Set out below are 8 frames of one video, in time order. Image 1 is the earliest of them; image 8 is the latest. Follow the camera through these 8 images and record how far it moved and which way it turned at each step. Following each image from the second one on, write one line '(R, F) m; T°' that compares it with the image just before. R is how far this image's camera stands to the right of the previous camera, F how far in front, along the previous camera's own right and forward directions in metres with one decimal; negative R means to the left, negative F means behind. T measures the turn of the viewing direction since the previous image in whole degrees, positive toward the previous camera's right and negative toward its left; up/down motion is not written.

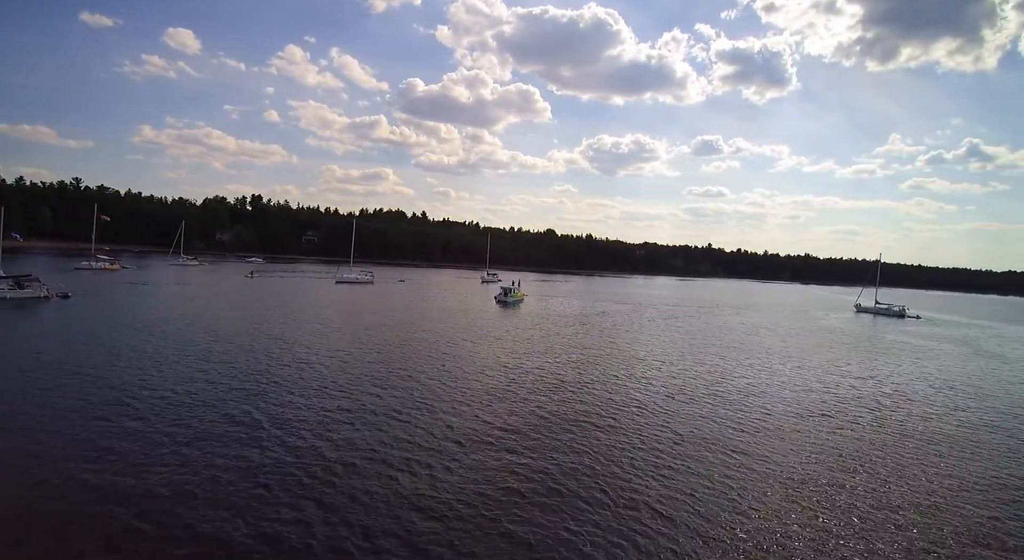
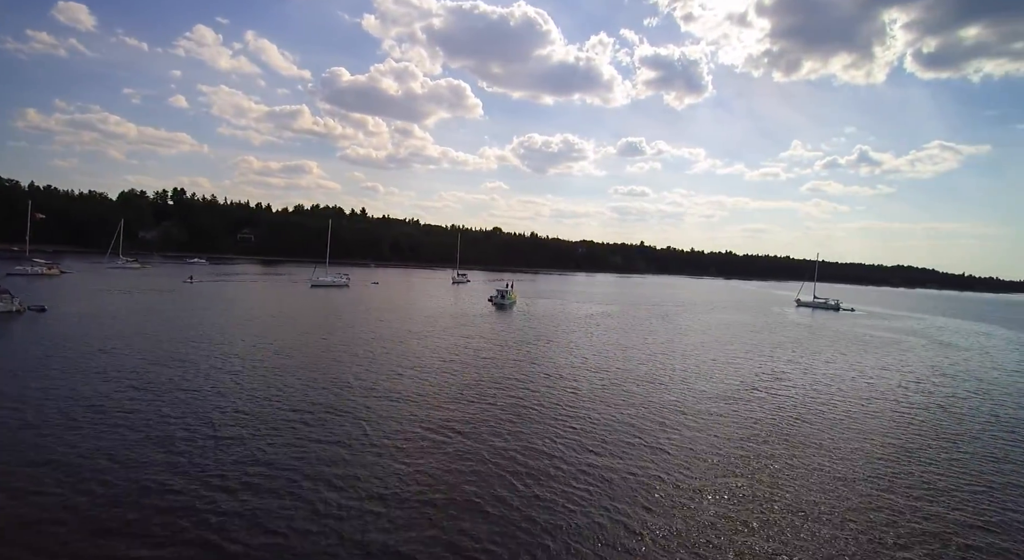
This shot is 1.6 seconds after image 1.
(-8.7, +0.5) m; +9°
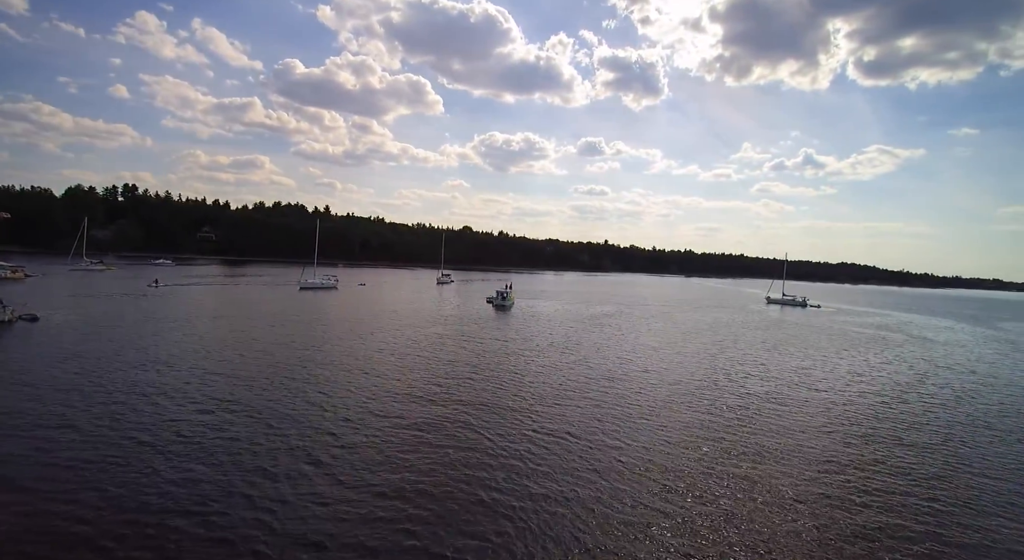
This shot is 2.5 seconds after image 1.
(-5.3, +0.1) m; +5°
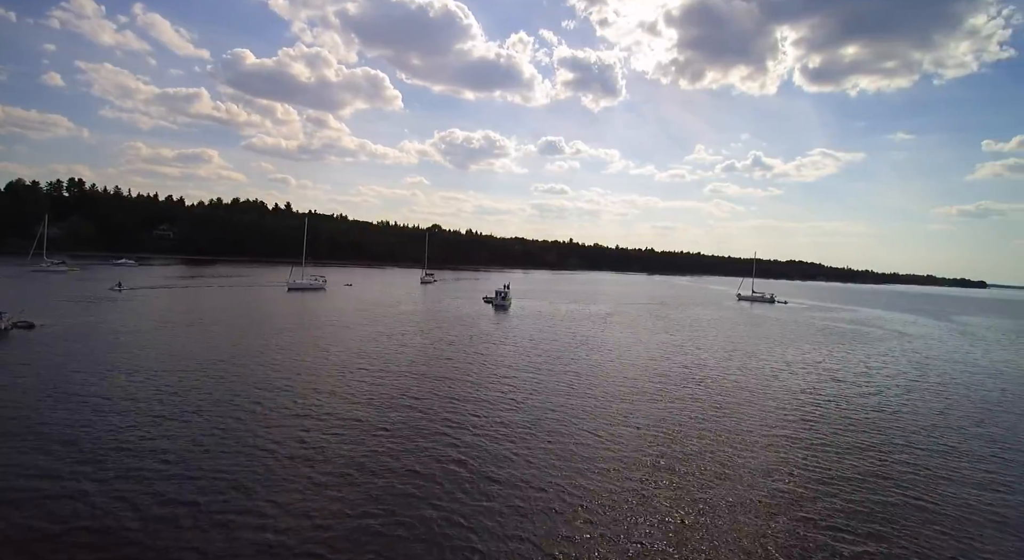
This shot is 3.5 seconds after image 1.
(-5.2, +0.1) m; +5°
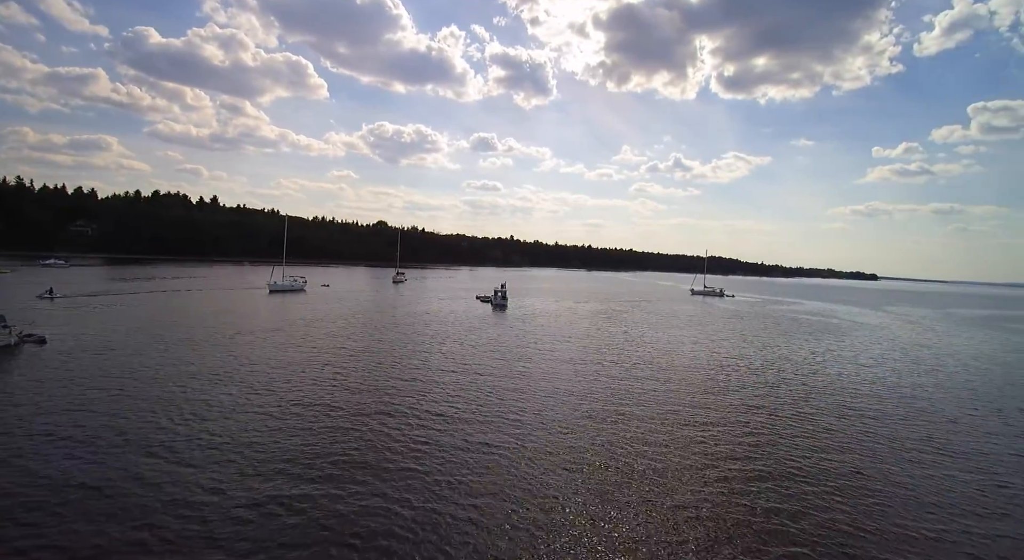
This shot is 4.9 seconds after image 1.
(-8.9, +0.6) m; +9°
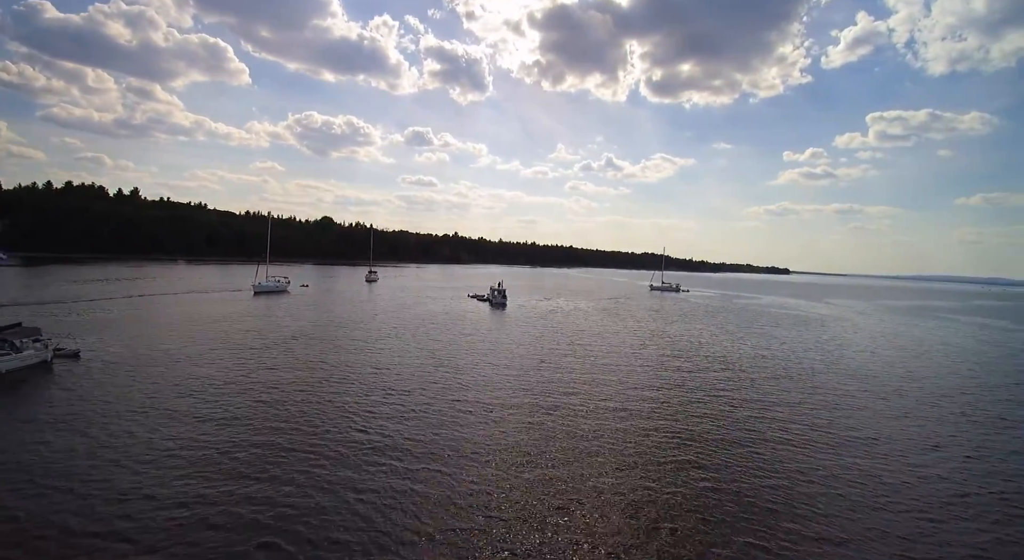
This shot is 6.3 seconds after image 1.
(-8.4, +0.6) m; +8°
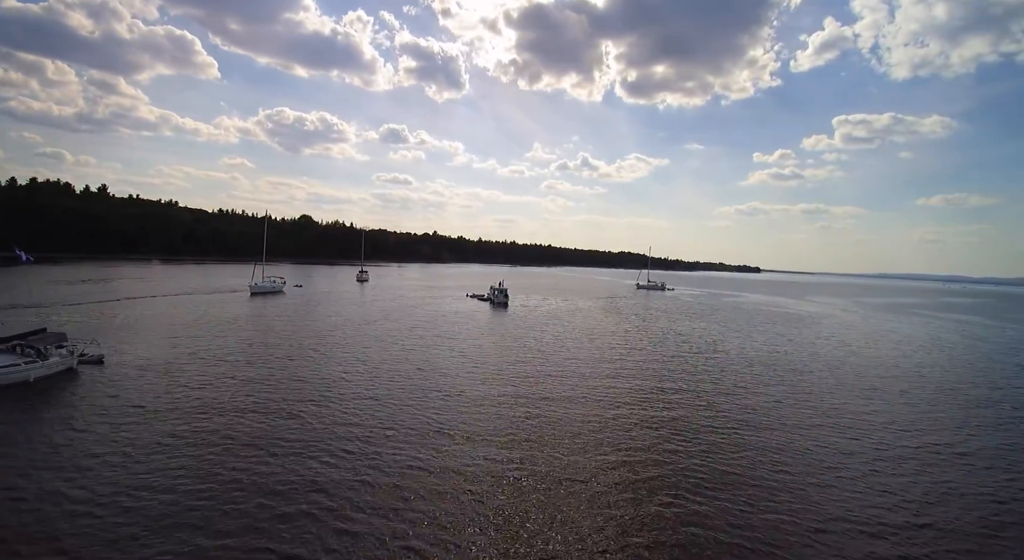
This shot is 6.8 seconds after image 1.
(-3.3, +0.1) m; +3°
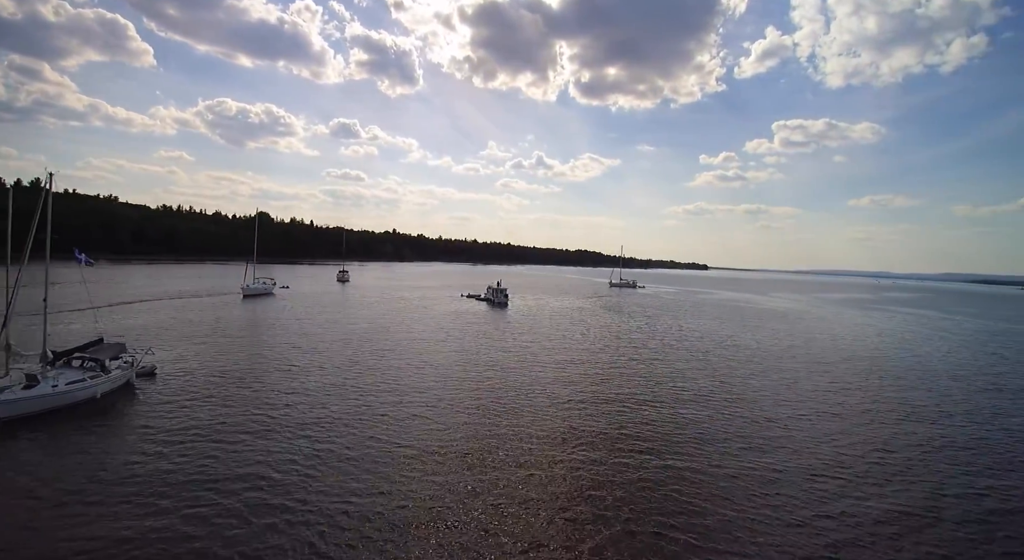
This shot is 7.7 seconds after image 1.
(-5.8, +0.3) m; +6°
